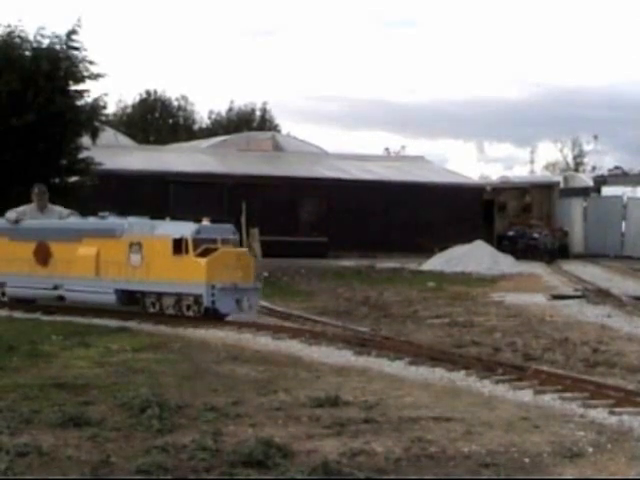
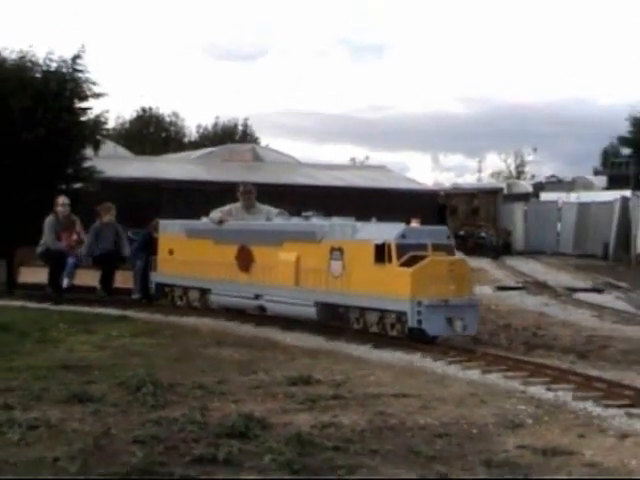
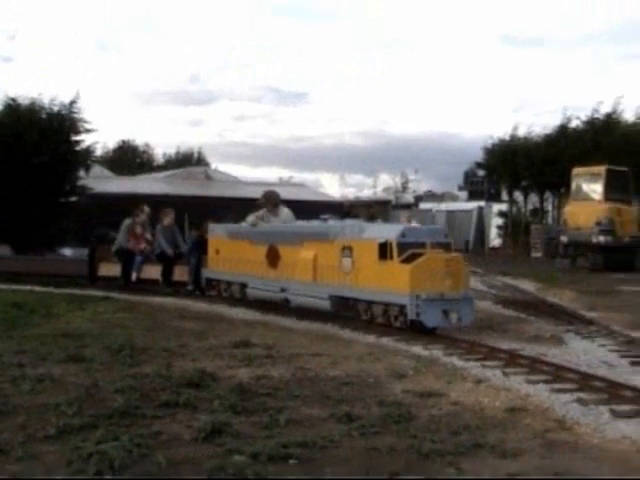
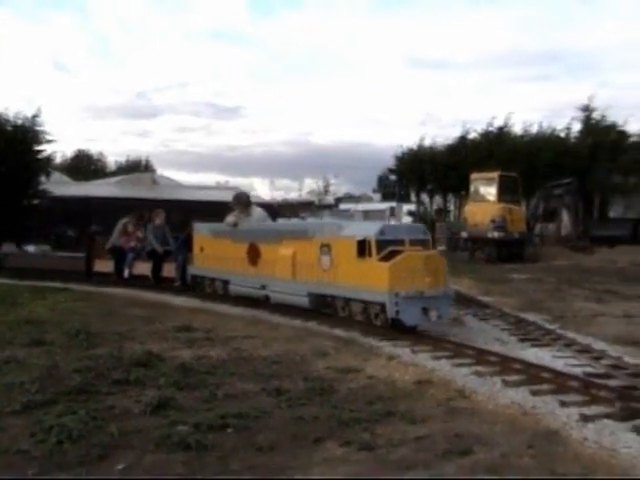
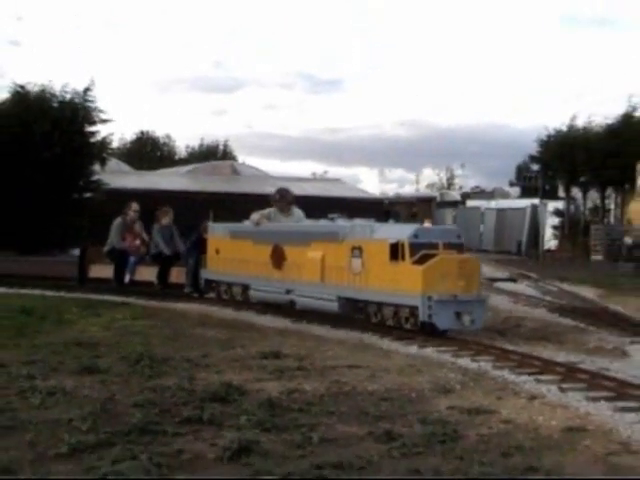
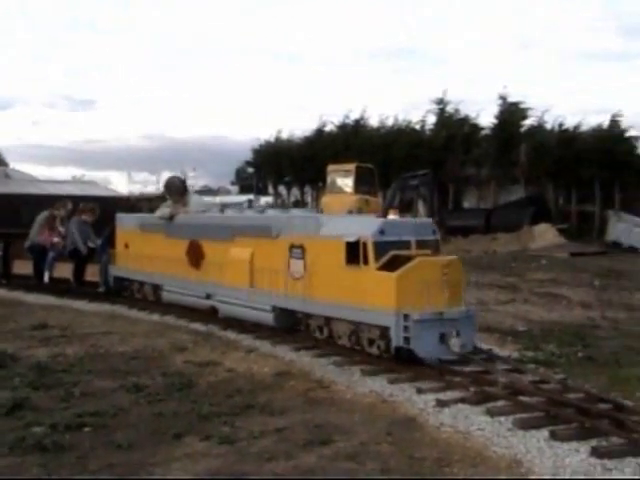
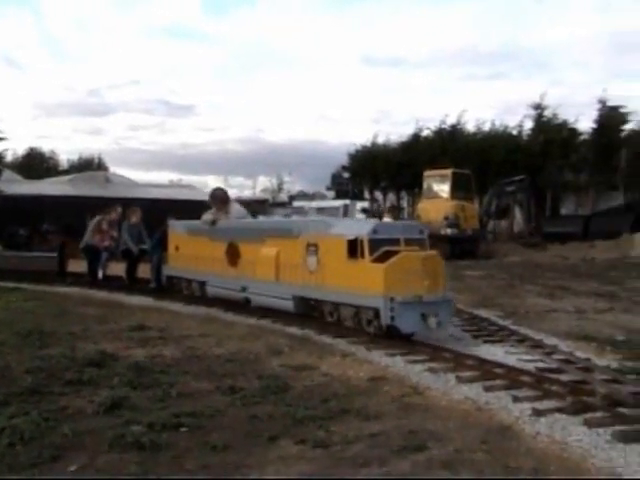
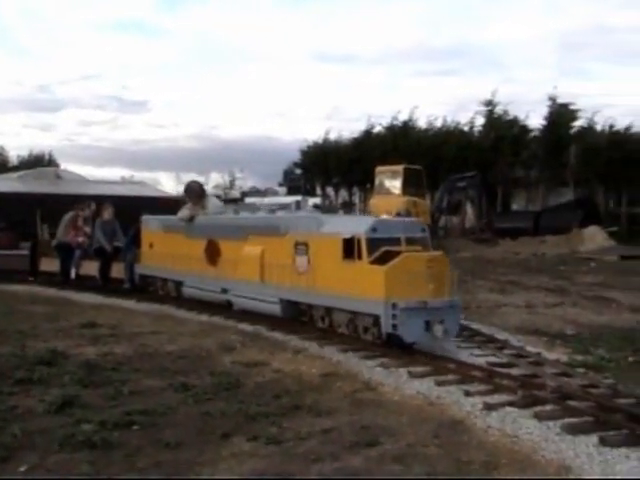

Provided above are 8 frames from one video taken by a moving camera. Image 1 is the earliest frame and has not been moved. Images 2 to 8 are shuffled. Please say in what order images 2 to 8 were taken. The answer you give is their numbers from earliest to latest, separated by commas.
2, 5, 3, 4, 7, 8, 6
